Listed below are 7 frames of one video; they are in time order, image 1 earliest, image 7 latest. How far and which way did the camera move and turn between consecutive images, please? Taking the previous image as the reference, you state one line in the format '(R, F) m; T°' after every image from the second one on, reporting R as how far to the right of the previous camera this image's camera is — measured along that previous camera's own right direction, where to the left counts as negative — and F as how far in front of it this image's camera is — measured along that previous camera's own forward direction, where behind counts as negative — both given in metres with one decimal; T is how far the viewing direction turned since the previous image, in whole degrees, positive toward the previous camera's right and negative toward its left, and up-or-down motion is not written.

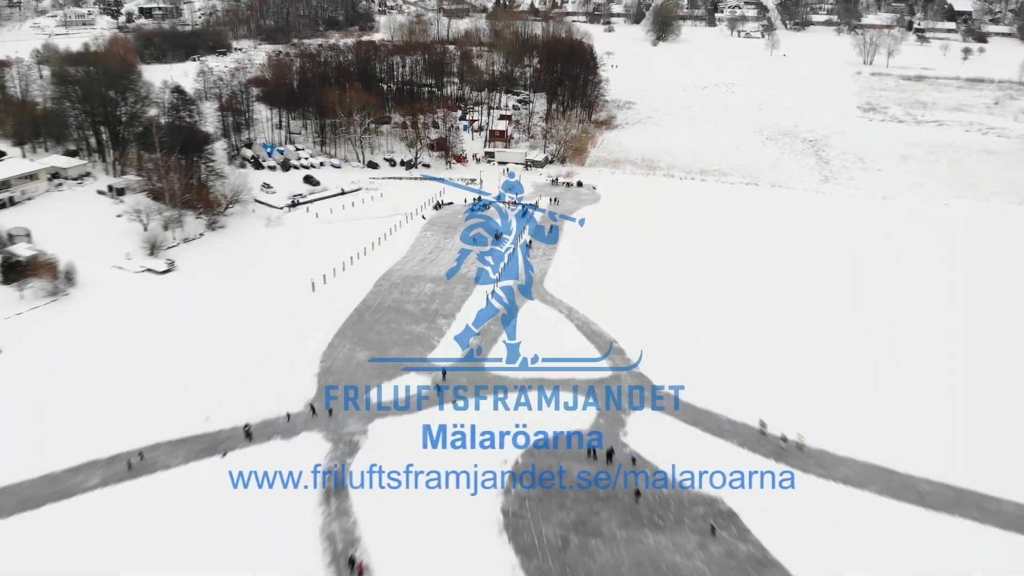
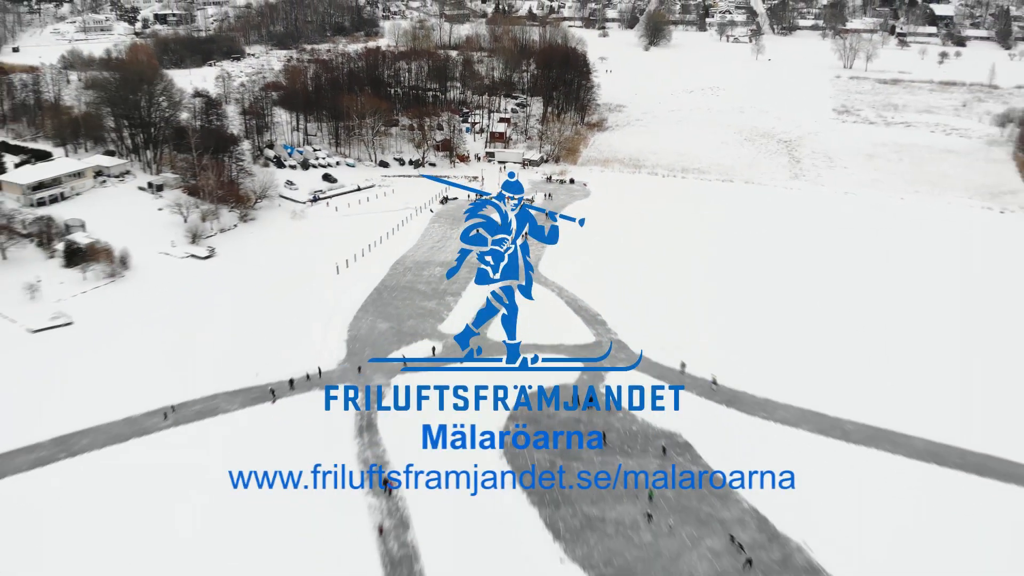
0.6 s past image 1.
(0.0, -2.0) m; 0°
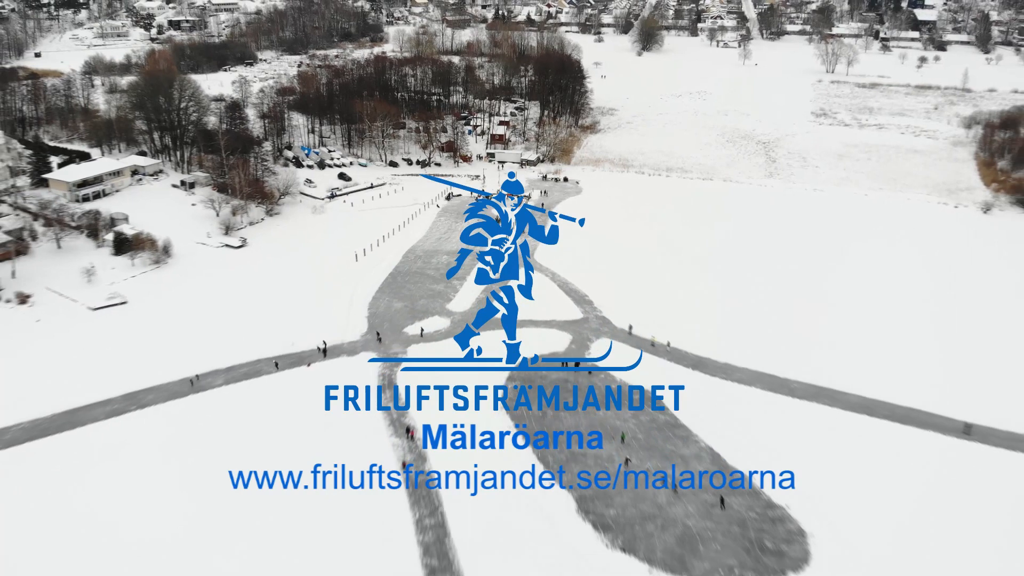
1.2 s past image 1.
(0.0, -2.0) m; 0°
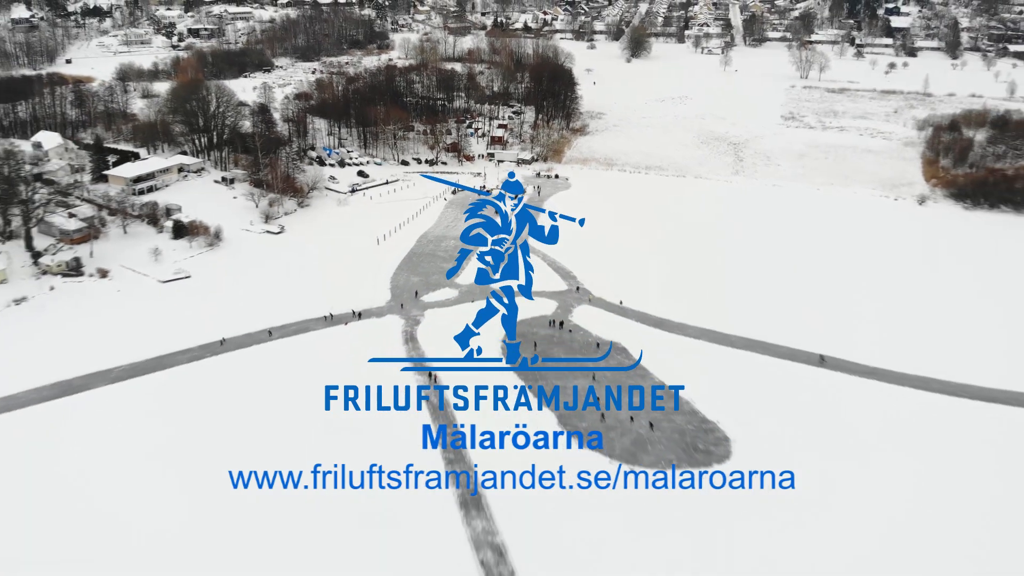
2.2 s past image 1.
(+0.1, -3.2) m; 0°
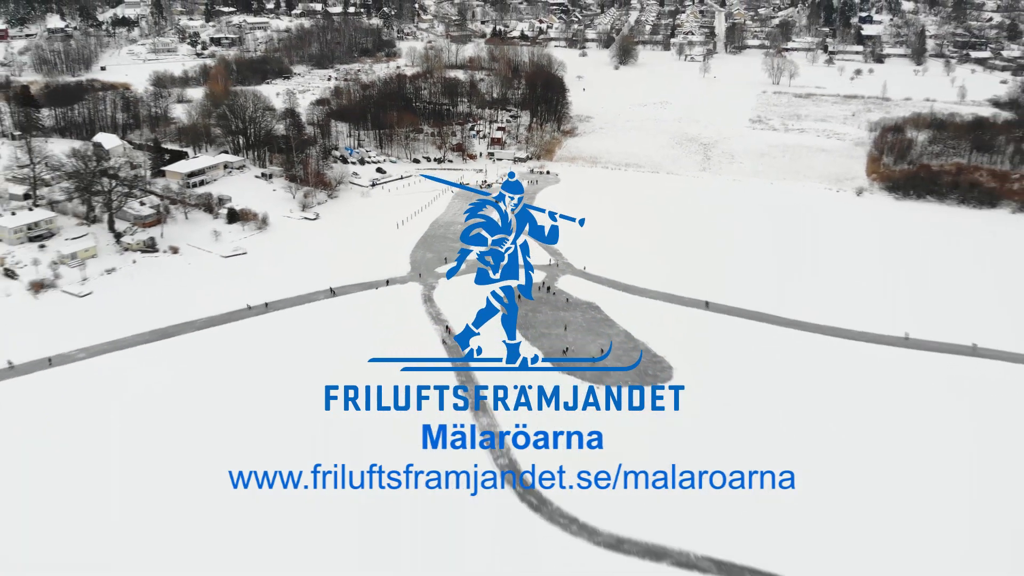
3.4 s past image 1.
(+0.1, -4.2) m; 0°
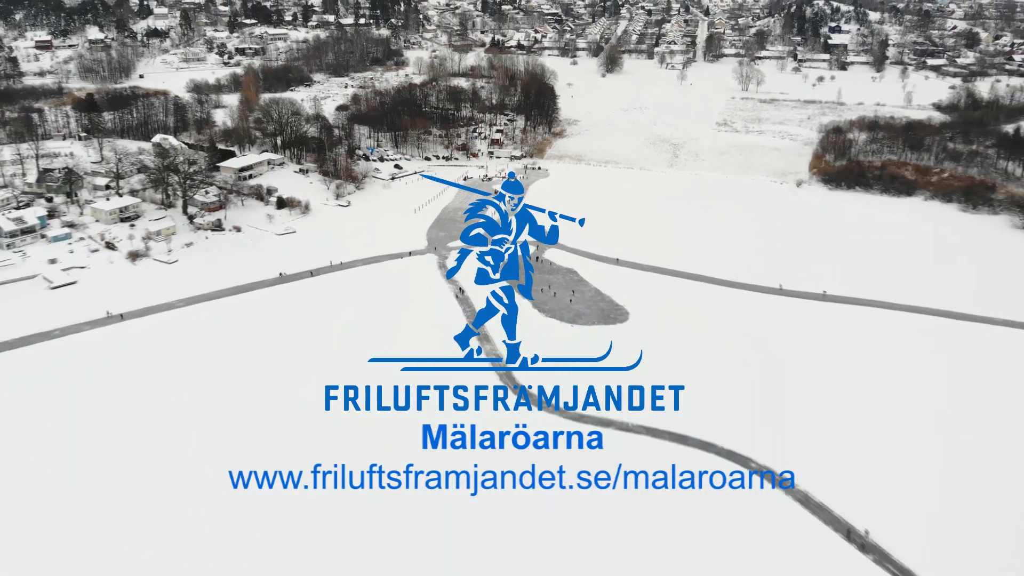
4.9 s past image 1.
(+0.2, -5.6) m; 0°
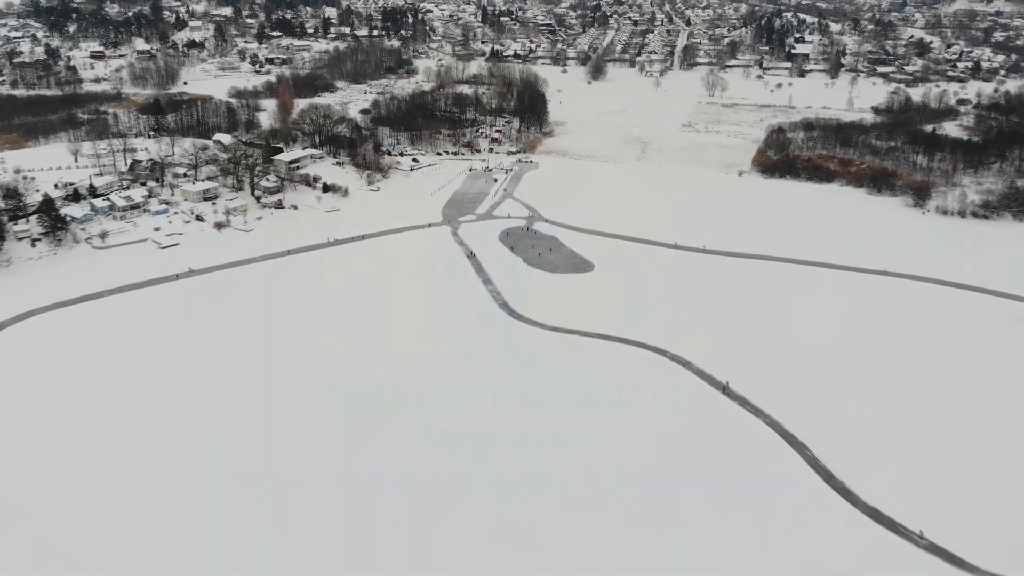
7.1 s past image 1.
(+0.2, -8.1) m; 0°
